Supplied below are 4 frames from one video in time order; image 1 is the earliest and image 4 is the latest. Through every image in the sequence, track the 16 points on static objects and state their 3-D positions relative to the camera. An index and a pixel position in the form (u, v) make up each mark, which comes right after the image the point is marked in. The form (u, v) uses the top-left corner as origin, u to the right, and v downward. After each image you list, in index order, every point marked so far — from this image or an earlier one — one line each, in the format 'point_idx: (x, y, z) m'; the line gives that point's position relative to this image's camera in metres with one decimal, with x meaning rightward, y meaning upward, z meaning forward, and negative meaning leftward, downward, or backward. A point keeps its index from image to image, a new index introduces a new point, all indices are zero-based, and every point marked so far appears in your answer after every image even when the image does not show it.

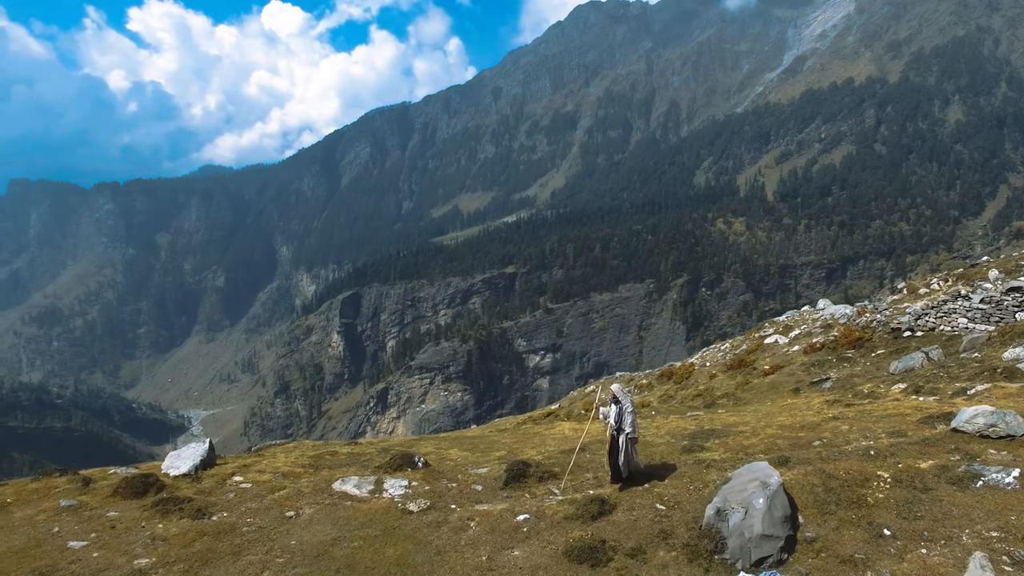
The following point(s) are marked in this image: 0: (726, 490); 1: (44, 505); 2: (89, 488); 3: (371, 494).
0: (+5.6, -5.3, +14.4) m
1: (-13.3, -6.3, +15.7) m
2: (-12.9, -6.3, +16.8) m
3: (-4.2, -6.3, +16.4) m
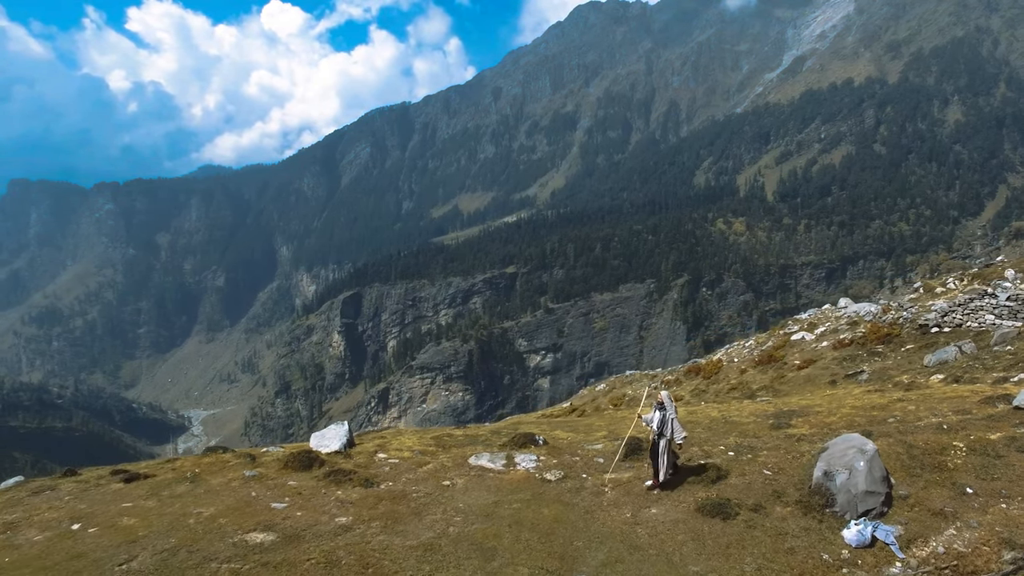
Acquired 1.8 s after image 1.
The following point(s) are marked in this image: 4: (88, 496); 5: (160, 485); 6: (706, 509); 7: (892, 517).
0: (+9.7, -5.2, +16.8) m
1: (-9.3, -6.2, +18.1) m
2: (-8.8, -6.2, +19.2) m
3: (-0.2, -6.2, +18.8) m
4: (-12.9, -6.4, +16.7) m
5: (-11.1, -6.4, +17.4) m
6: (+5.7, -6.4, +16.0) m
7: (+10.4, -6.3, +15.1) m
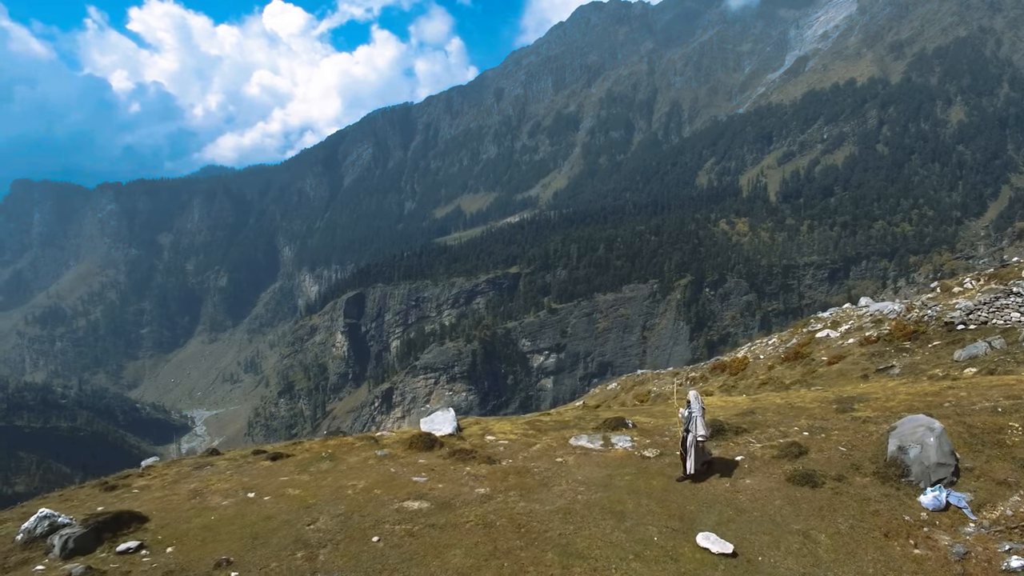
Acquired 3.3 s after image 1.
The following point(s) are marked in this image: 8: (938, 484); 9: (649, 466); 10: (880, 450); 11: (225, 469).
0: (+13.4, -5.1, +19.0) m
1: (-5.6, -6.1, +20.3) m
2: (-5.1, -6.1, +21.4) m
3: (+3.6, -6.1, +21.0) m
4: (-9.2, -6.3, +18.9) m
5: (-7.4, -6.3, +19.7) m
6: (+9.4, -6.3, +18.2) m
7: (+14.1, -6.2, +17.2) m
8: (+13.3, -6.2, +17.2) m
9: (+4.8, -6.3, +19.4) m
10: (+12.9, -5.7, +19.4) m
11: (-9.9, -6.3, +19.0) m
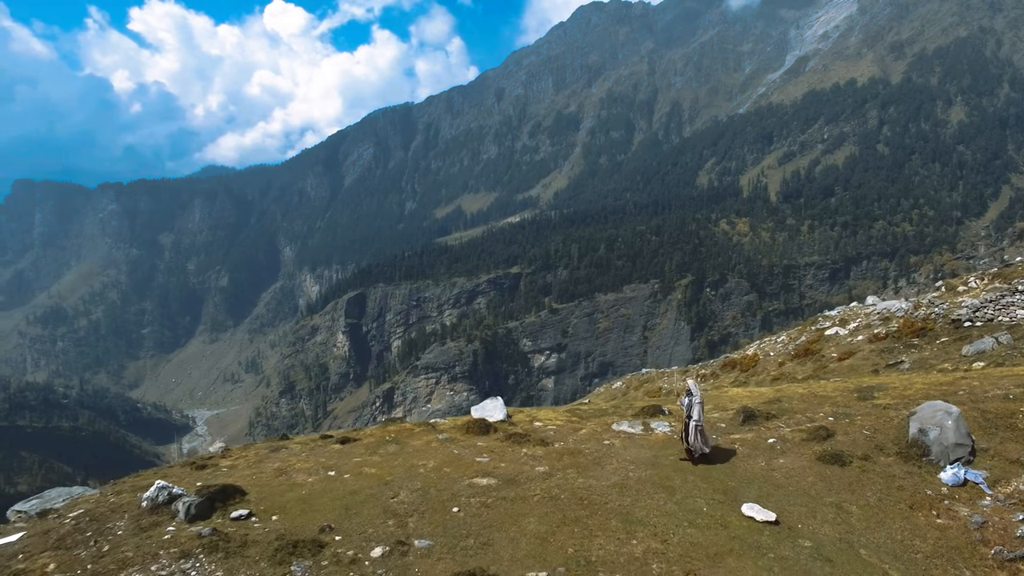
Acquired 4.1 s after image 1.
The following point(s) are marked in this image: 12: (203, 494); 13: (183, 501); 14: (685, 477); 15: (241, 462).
0: (+15.3, -4.9, +20.7) m
1: (-3.6, -6.0, +22.0) m
2: (-3.2, -5.9, +23.1) m
3: (+5.5, -5.9, +22.7) m
4: (-7.3, -6.1, +20.6) m
5: (-5.5, -6.1, +21.3) m
6: (+11.3, -6.2, +19.8) m
7: (+16.0, -6.0, +18.9) m
8: (+15.2, -6.0, +18.9) m
9: (+6.7, -6.1, +21.1) m
10: (+14.9, -5.6, +21.1) m
11: (-8.0, -6.1, +20.7) m
12: (-8.9, -5.9, +15.7) m
13: (-9.2, -5.9, +15.3) m
14: (+5.8, -6.4, +18.5) m
15: (-9.8, -6.3, +19.7) m
